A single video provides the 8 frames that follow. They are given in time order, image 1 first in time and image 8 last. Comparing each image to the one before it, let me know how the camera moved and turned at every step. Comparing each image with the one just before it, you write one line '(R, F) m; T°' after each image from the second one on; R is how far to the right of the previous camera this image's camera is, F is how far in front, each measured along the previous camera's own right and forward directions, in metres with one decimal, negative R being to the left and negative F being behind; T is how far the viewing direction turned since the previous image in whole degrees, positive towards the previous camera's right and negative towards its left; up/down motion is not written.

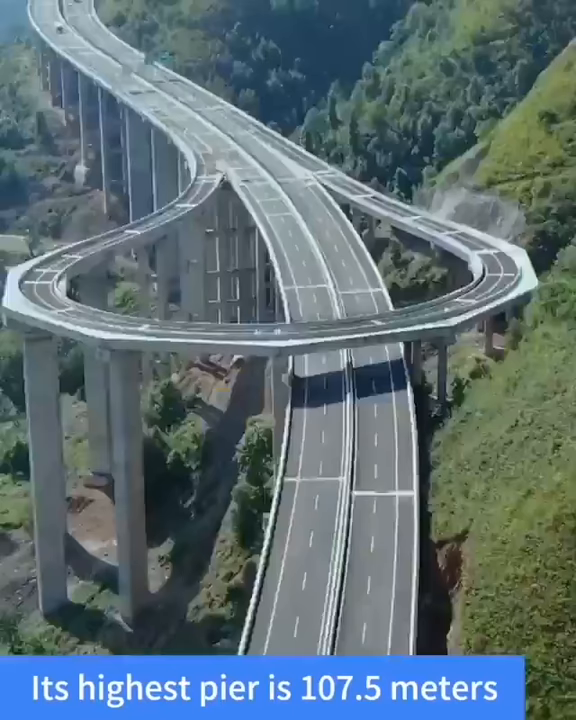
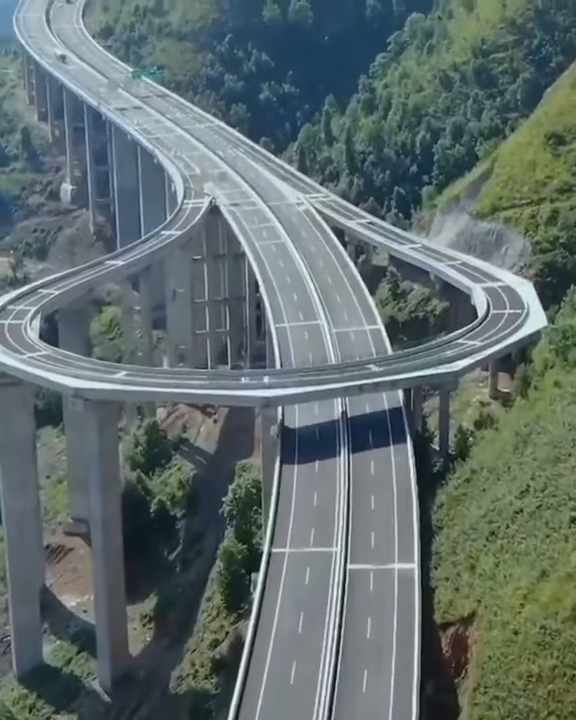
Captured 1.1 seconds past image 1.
(+0.5, +6.2) m; 0°
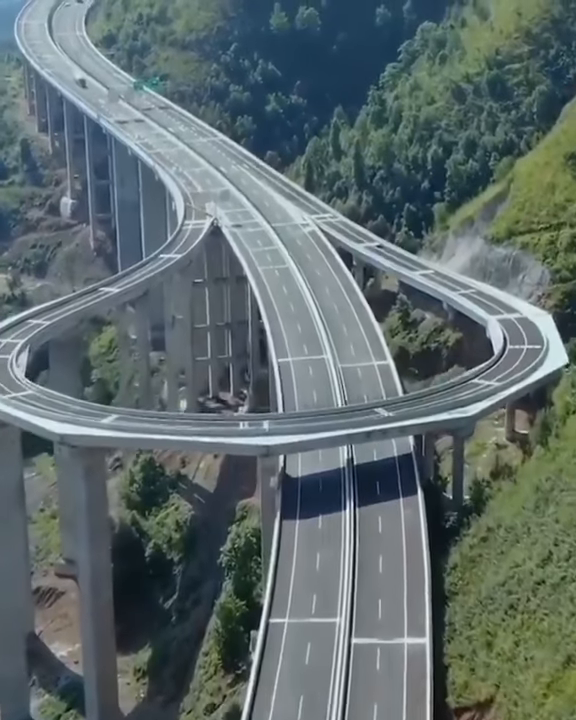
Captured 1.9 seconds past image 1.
(+0.4, +5.2) m; 0°
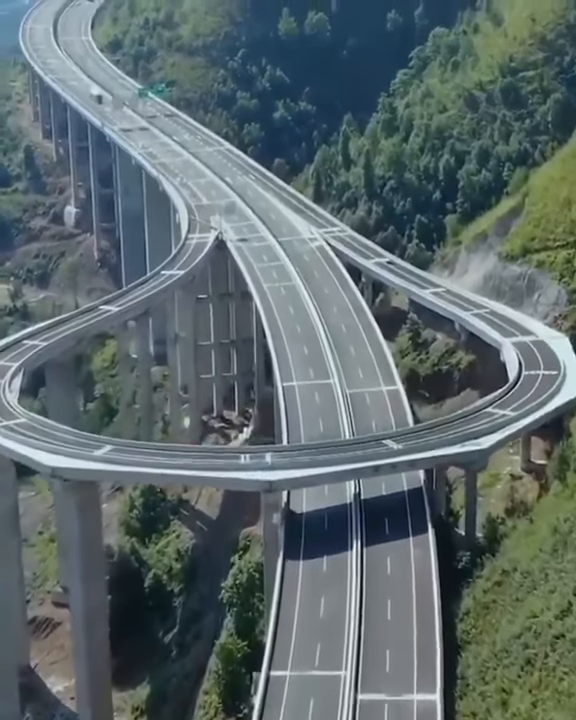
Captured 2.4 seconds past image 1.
(+0.3, +3.4) m; 0°
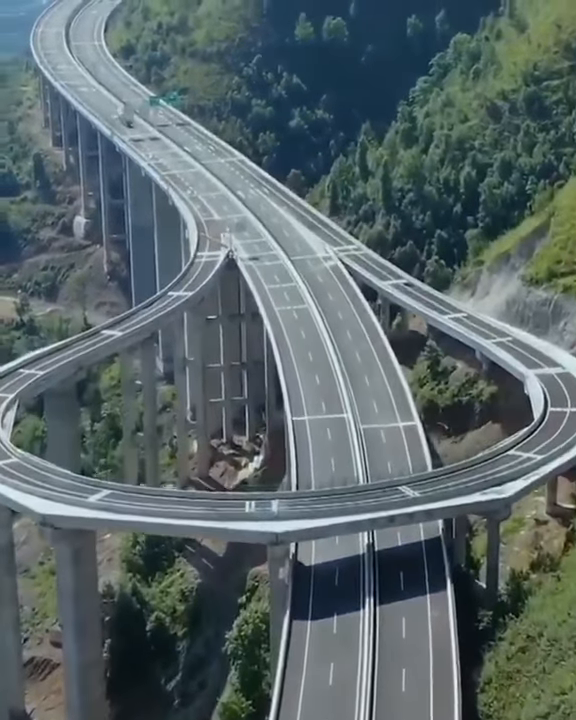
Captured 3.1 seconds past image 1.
(+0.4, +4.5) m; -1°
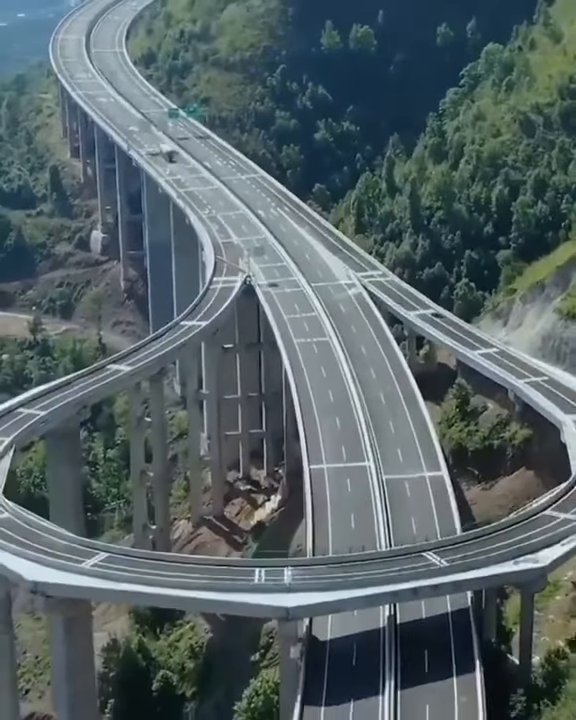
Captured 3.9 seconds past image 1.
(+0.5, +5.3) m; -1°
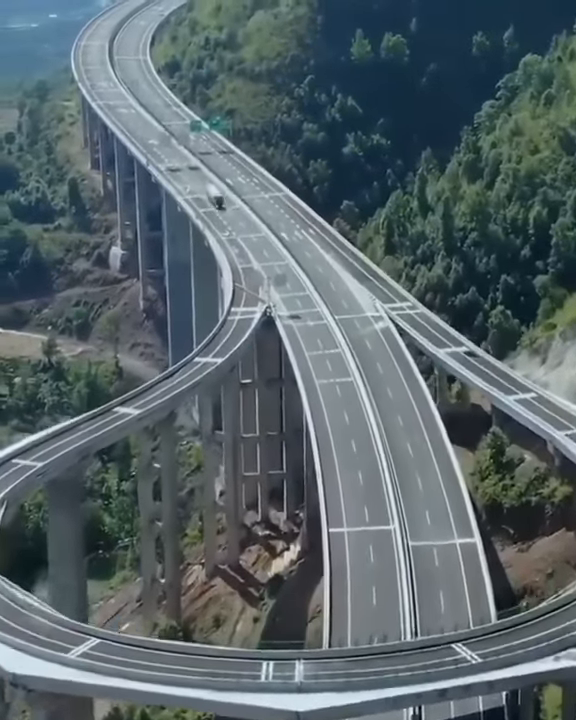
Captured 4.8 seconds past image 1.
(+0.6, +6.1) m; -1°
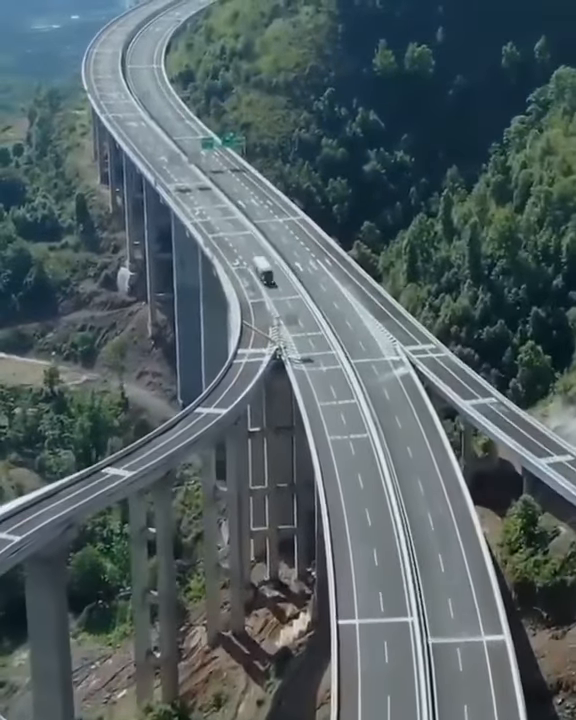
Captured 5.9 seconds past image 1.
(+0.7, +7.2) m; -1°
